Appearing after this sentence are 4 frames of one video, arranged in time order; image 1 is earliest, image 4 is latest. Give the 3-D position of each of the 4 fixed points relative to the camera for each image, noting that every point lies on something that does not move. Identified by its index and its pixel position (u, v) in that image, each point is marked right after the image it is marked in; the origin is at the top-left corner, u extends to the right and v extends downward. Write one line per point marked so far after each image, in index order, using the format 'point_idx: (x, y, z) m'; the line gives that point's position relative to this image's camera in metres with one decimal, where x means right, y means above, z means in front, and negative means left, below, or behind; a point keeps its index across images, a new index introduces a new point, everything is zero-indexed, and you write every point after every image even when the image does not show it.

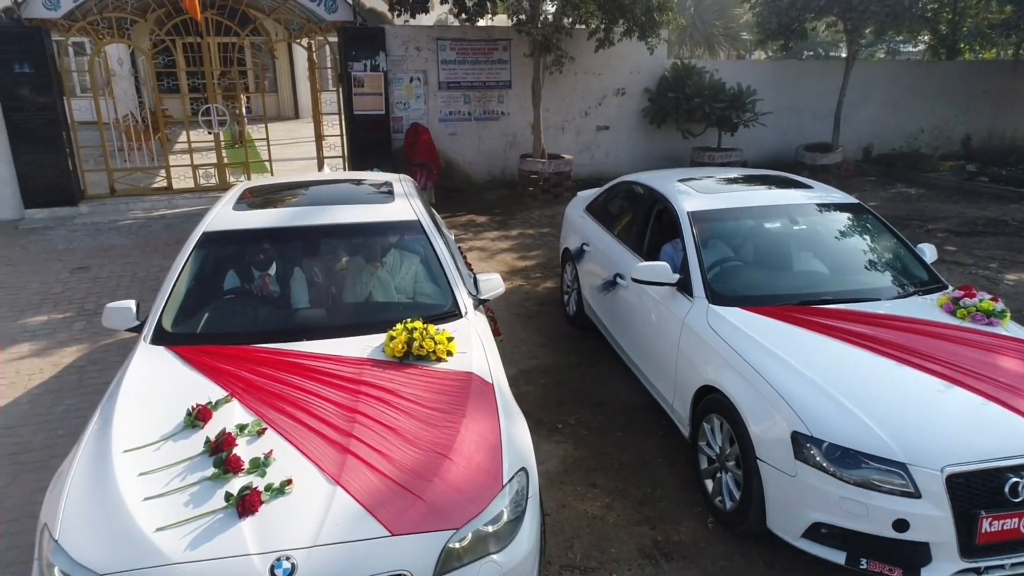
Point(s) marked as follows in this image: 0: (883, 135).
0: (+7.1, +2.9, +13.4) m
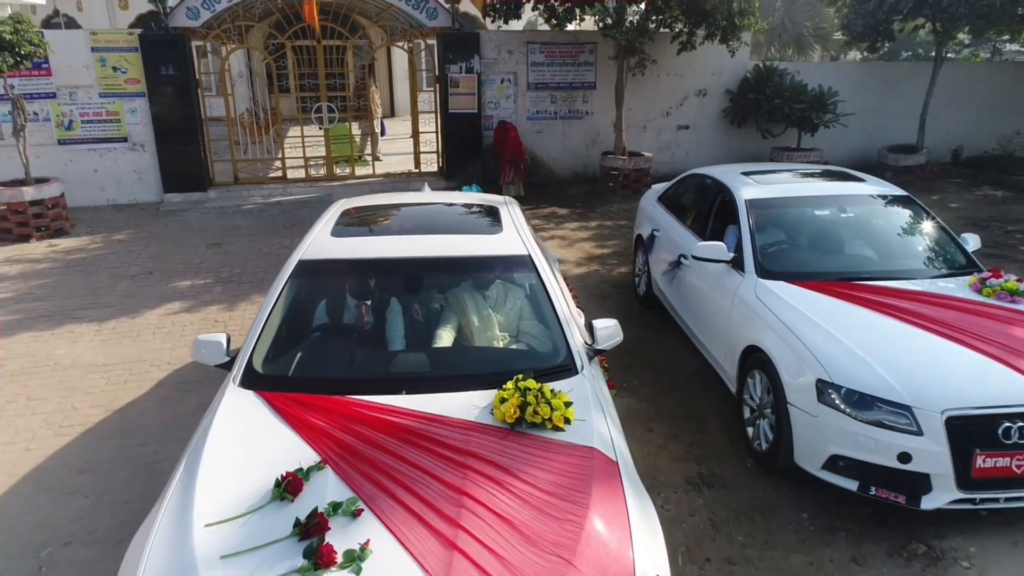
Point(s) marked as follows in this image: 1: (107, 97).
0: (+8.7, +2.8, +13.2) m
1: (-5.7, +2.7, +9.9) m
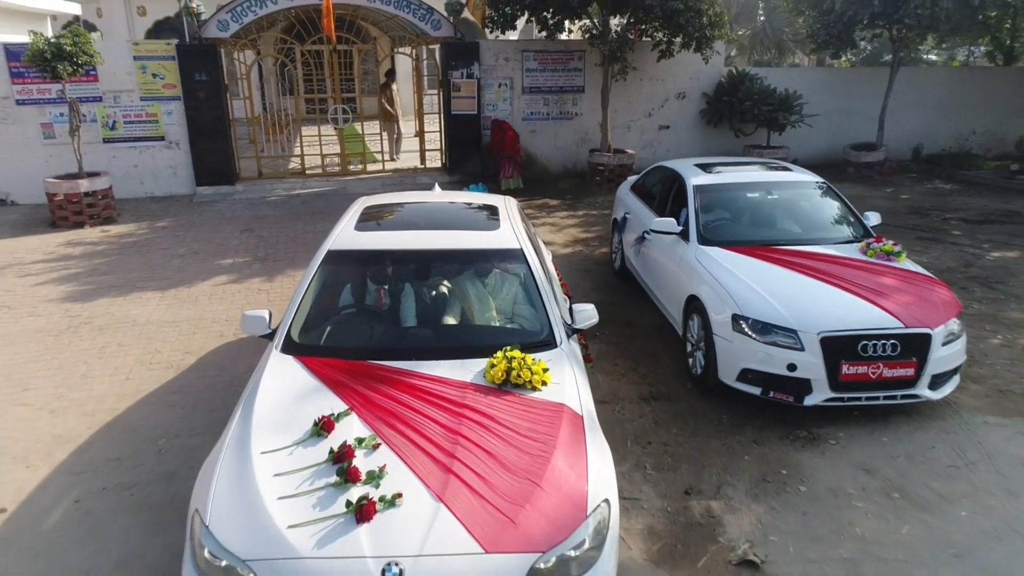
0: (+8.6, +3.1, +14.4) m
1: (-5.8, +3.0, +11.0) m
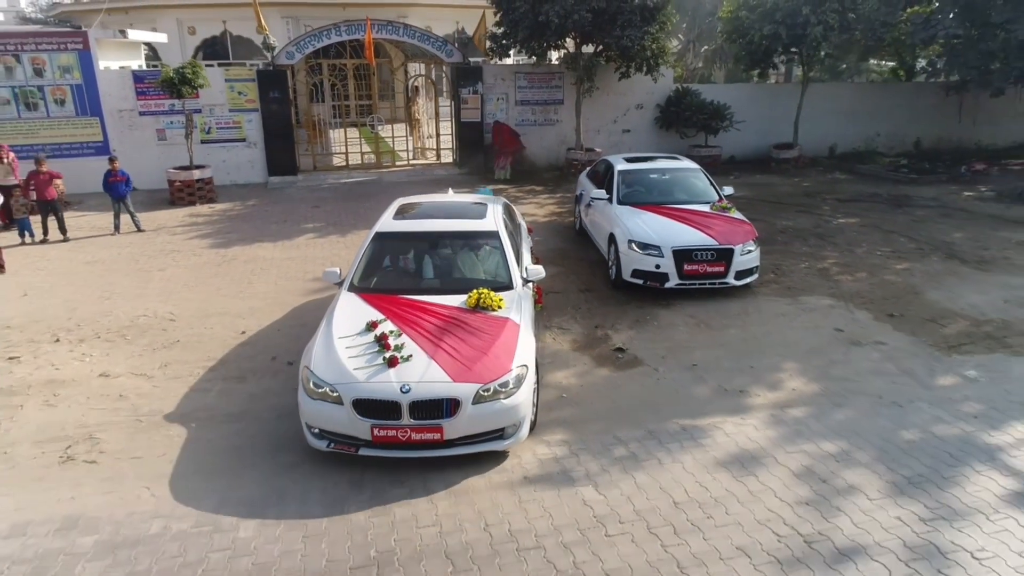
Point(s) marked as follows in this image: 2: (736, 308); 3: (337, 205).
0: (+8.5, +3.9, +18.0) m
1: (-5.9, +3.7, +14.7) m
2: (+2.6, -0.2, +7.9) m
3: (-3.4, +1.6, +13.5) m
